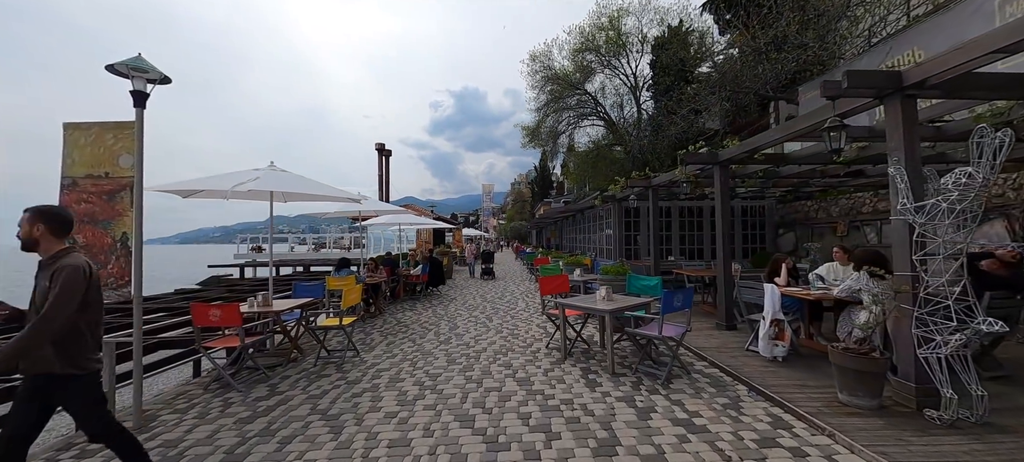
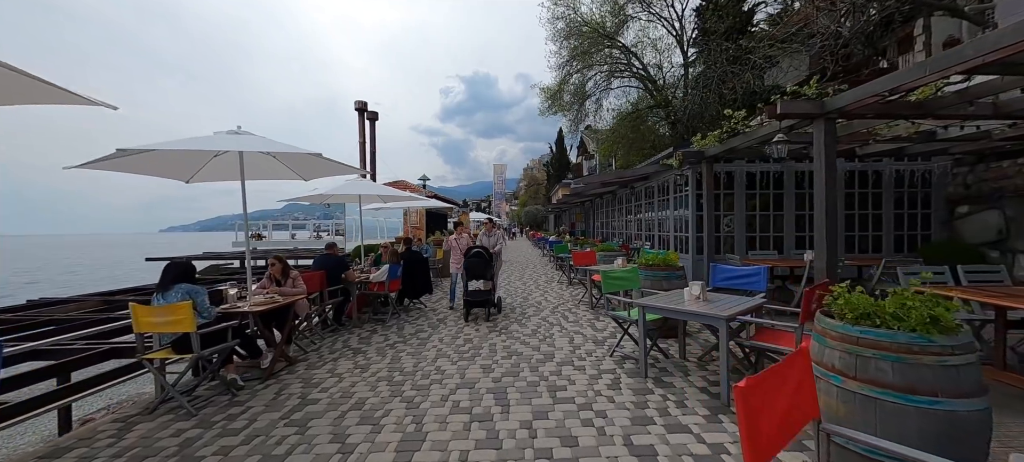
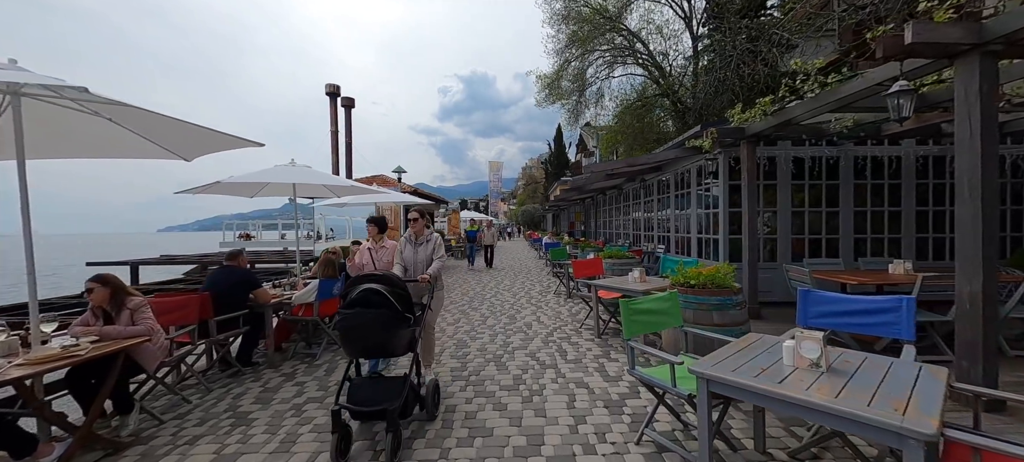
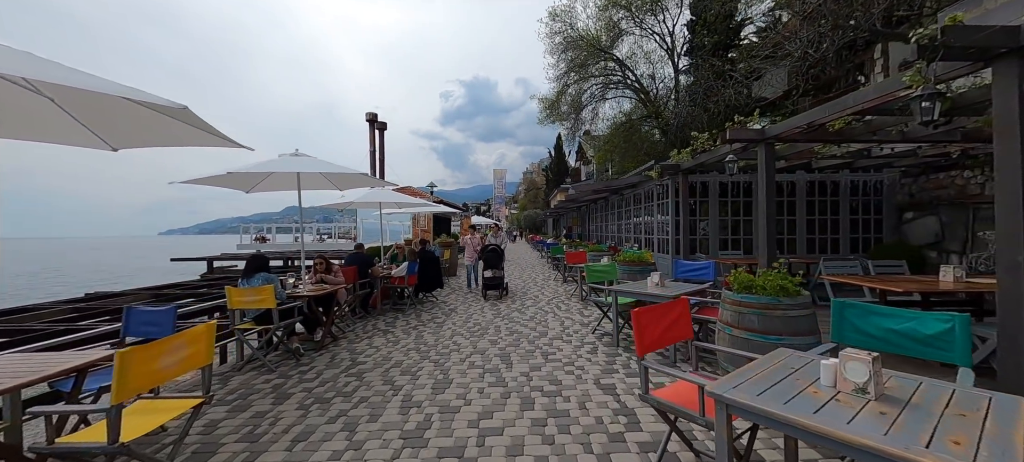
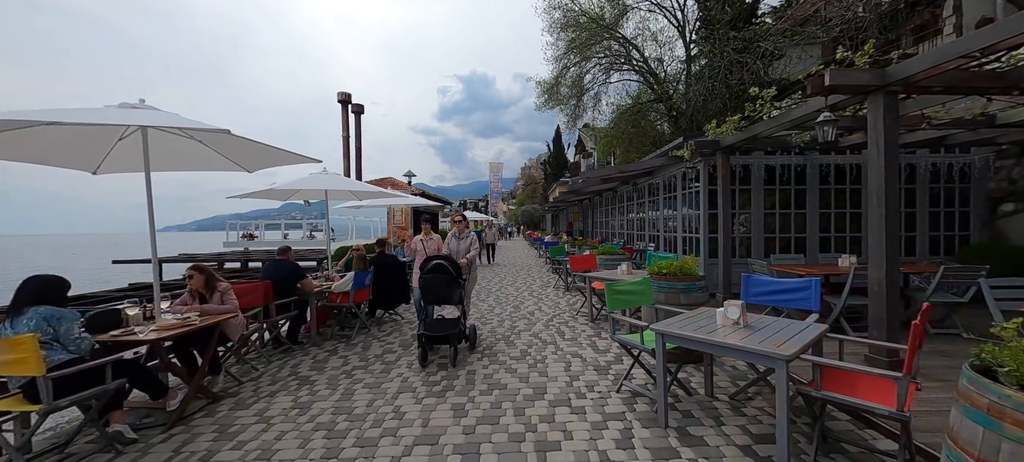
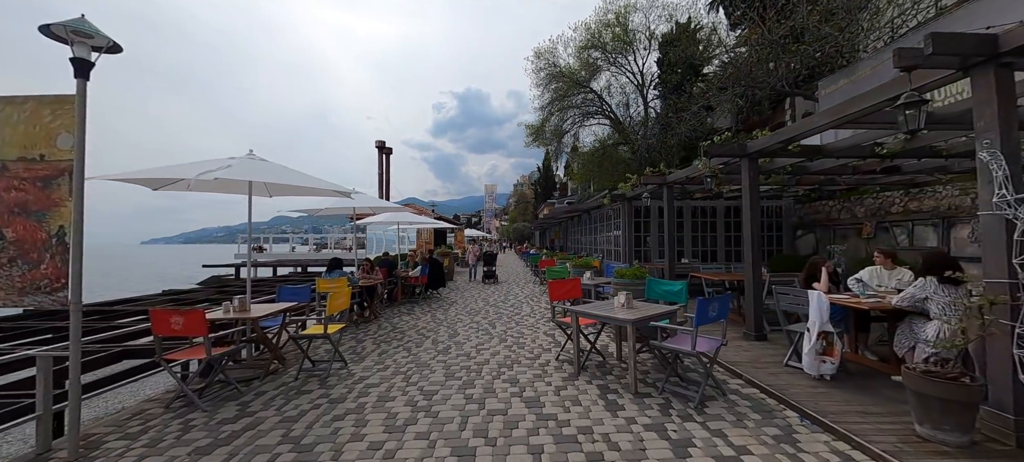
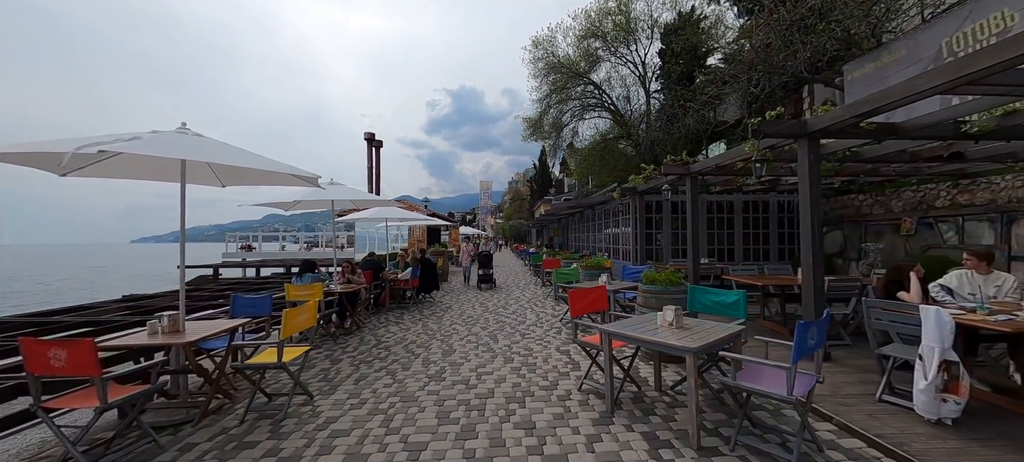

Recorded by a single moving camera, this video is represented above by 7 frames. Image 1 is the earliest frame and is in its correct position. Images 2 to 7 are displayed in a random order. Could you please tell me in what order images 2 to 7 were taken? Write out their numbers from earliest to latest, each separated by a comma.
6, 7, 4, 2, 5, 3
